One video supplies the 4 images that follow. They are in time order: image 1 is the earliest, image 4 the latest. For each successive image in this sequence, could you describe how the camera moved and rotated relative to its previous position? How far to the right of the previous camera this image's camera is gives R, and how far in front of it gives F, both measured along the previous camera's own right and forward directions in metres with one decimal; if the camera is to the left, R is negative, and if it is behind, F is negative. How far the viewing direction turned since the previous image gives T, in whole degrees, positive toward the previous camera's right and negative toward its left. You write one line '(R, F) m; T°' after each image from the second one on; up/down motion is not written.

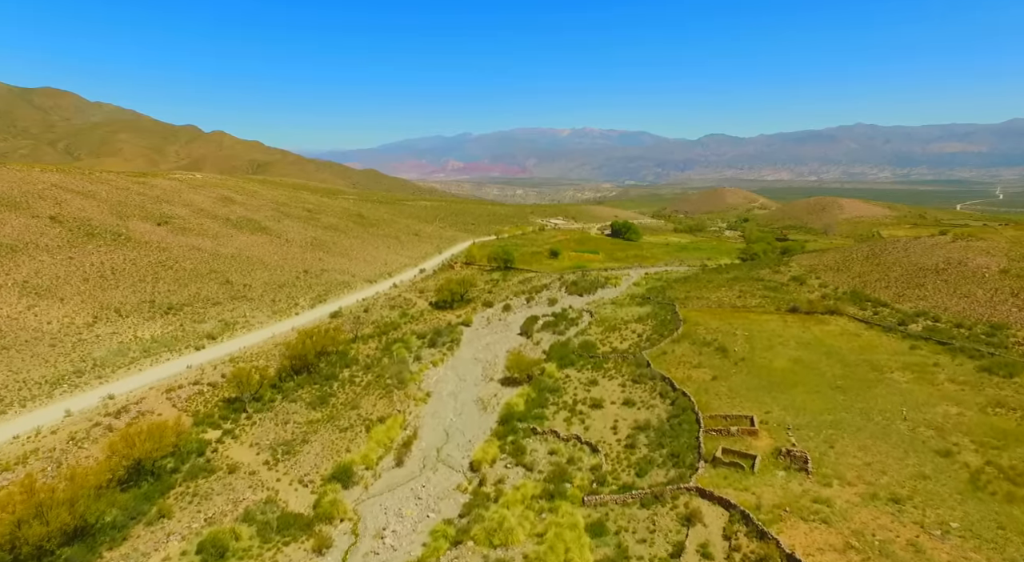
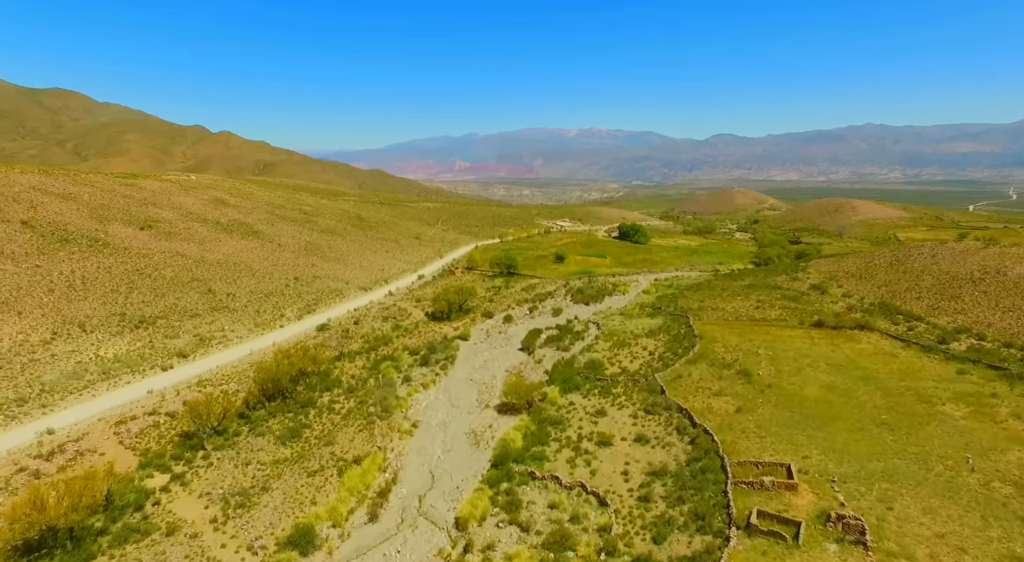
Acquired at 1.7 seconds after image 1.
(+0.5, +3.6) m; -1°
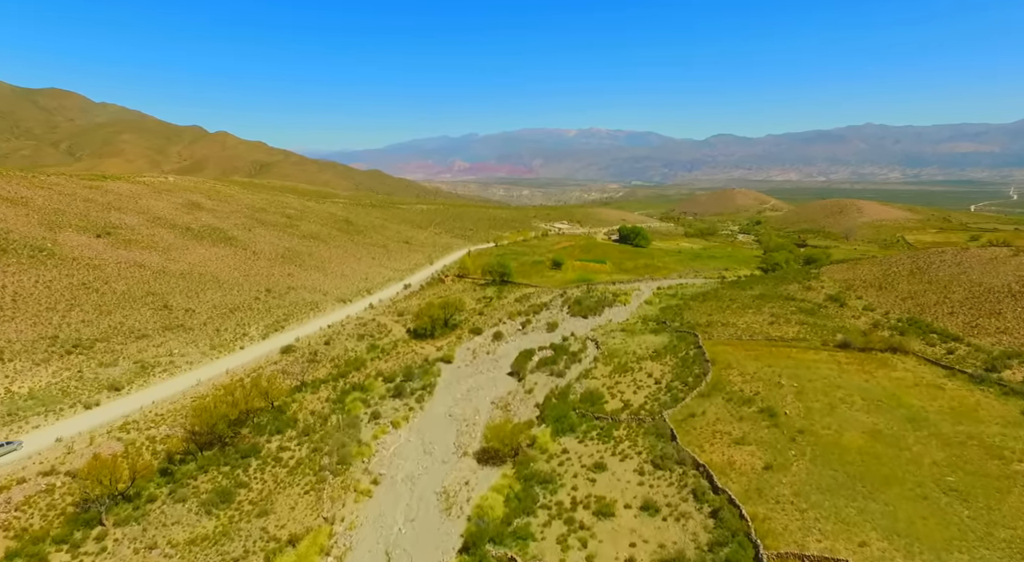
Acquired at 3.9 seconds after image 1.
(+0.8, +4.8) m; 0°
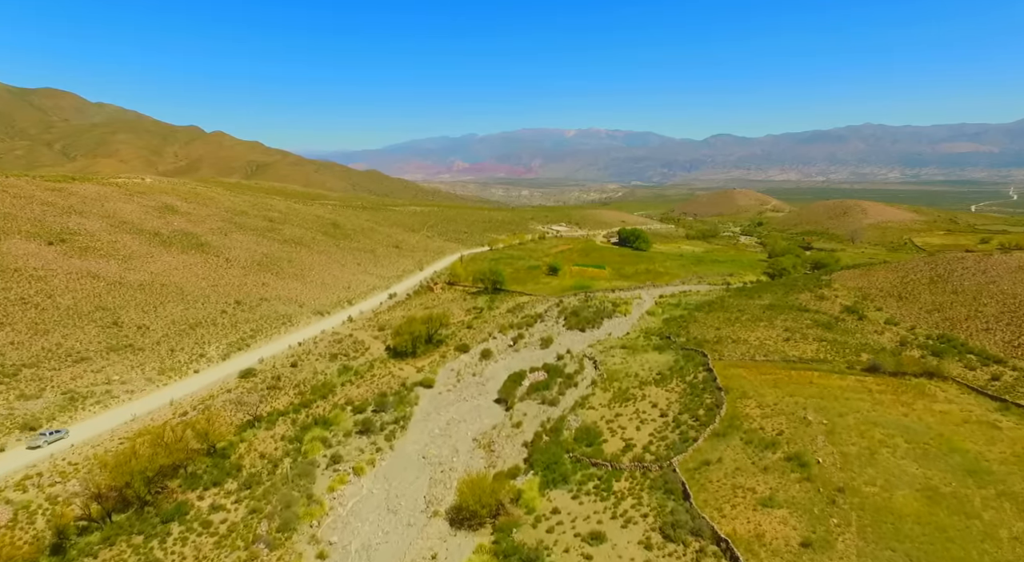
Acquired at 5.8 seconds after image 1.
(+0.7, +4.4) m; 0°
